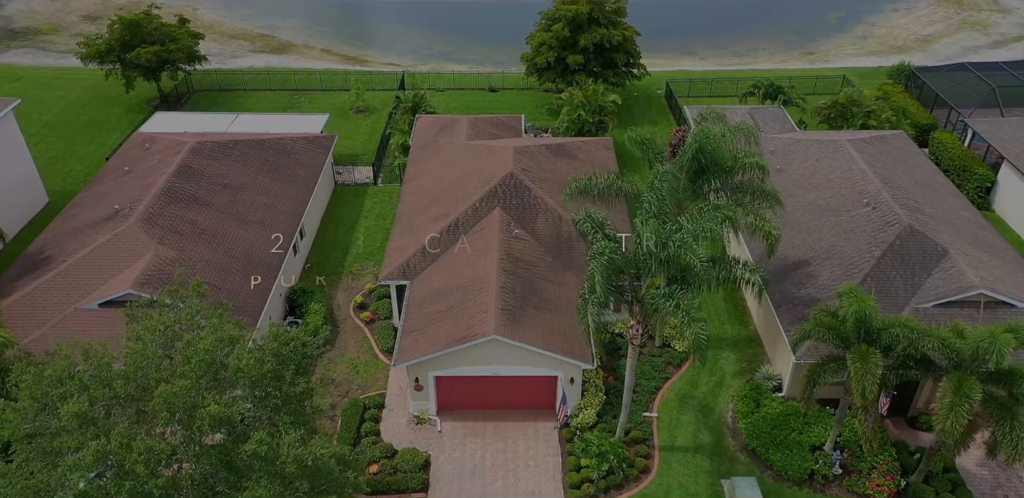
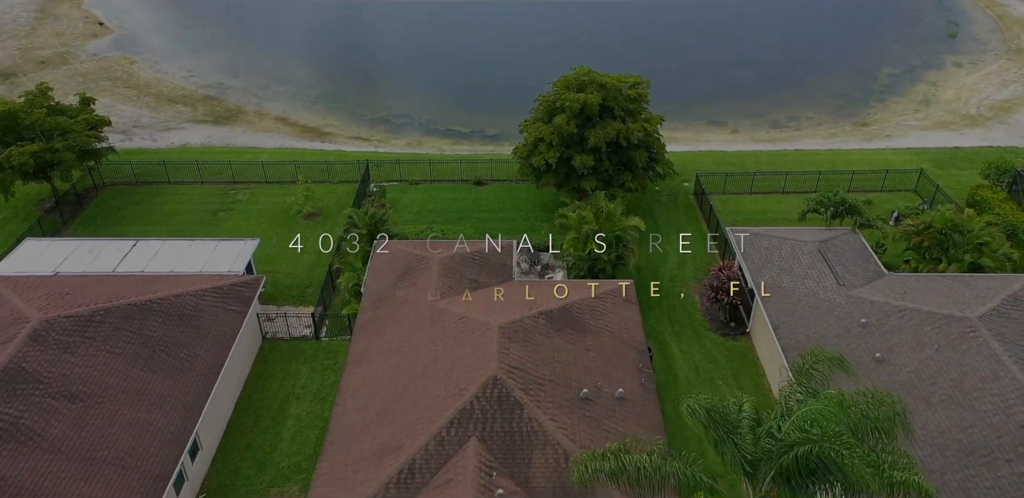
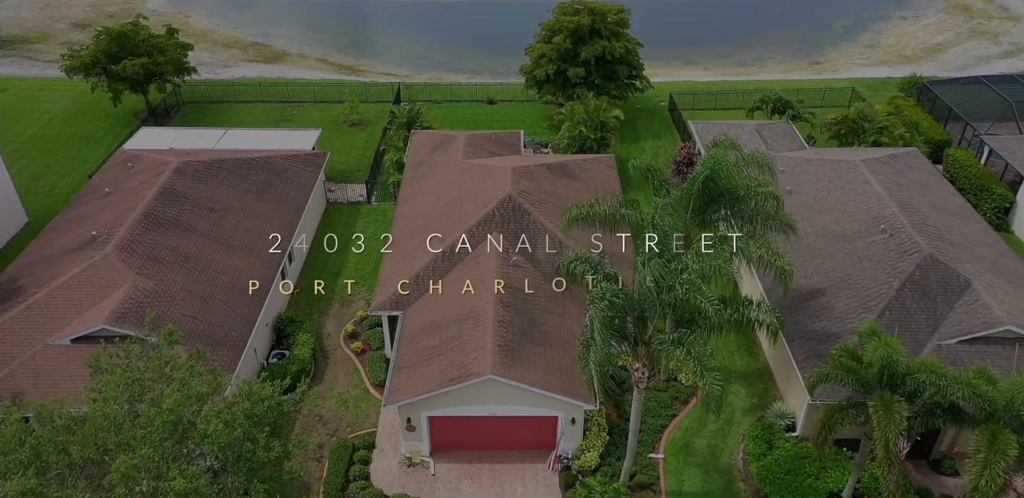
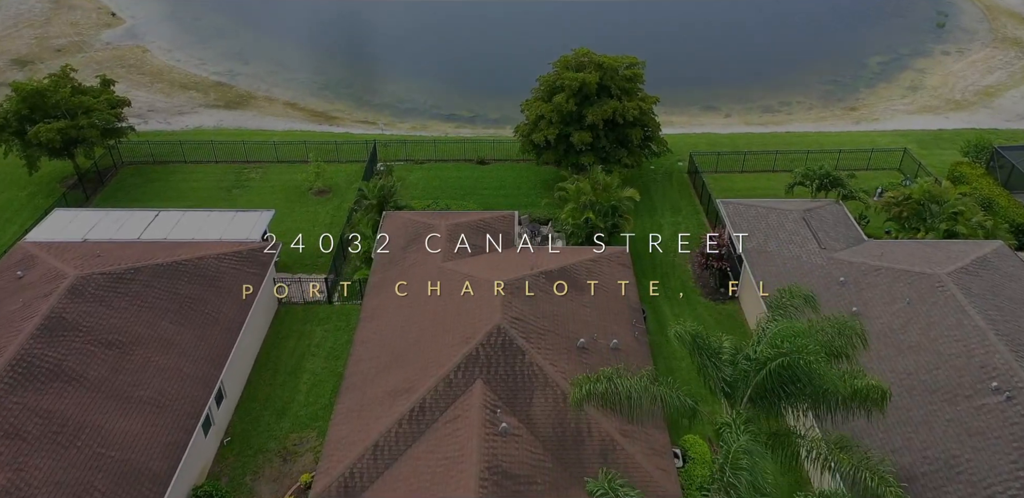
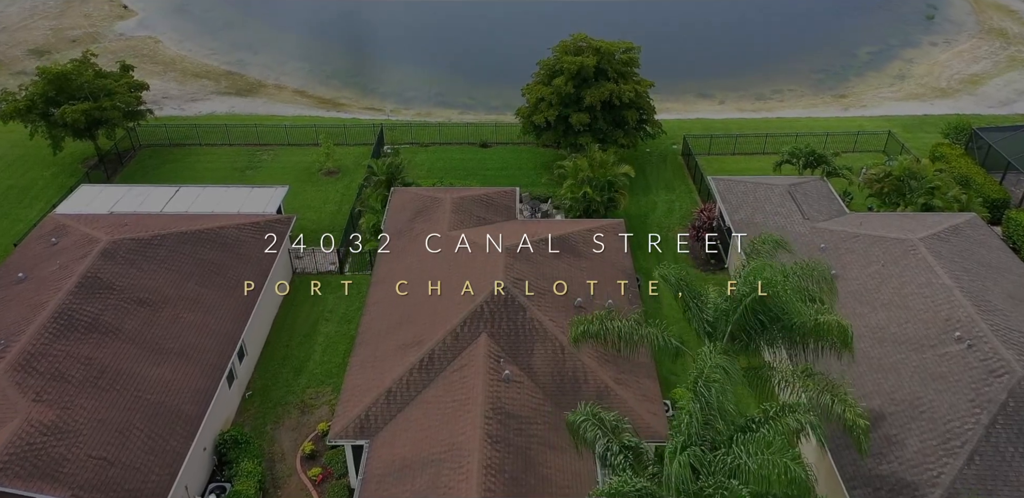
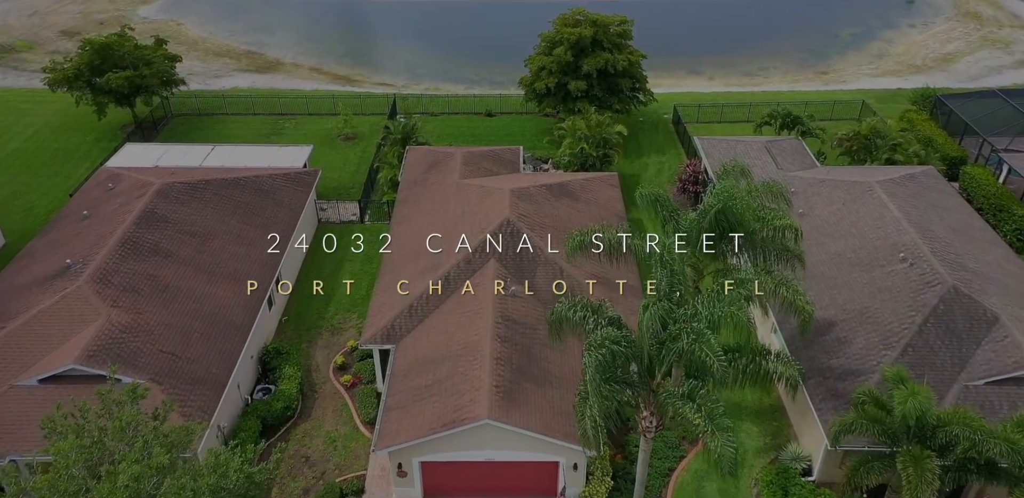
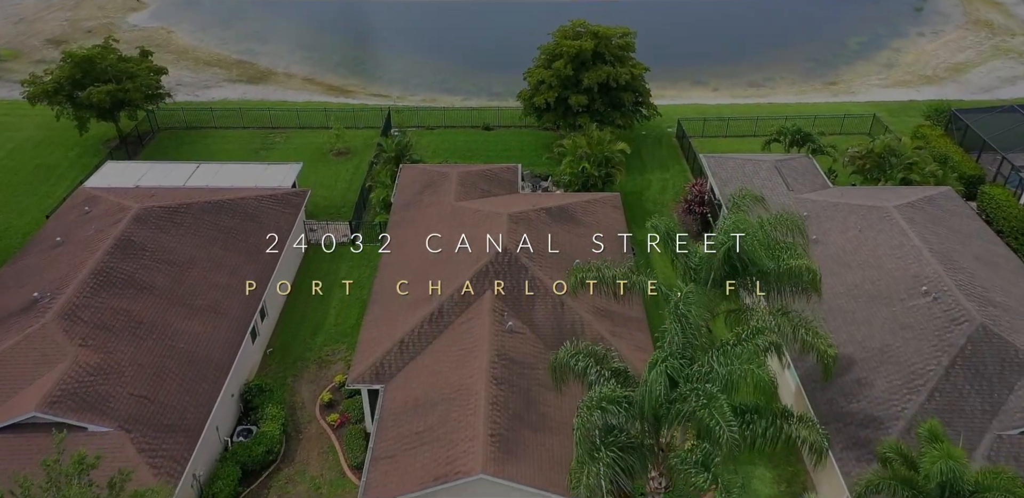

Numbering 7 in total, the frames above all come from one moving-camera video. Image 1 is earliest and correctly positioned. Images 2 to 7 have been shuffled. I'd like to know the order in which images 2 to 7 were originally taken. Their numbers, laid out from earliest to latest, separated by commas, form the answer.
3, 6, 7, 5, 4, 2
